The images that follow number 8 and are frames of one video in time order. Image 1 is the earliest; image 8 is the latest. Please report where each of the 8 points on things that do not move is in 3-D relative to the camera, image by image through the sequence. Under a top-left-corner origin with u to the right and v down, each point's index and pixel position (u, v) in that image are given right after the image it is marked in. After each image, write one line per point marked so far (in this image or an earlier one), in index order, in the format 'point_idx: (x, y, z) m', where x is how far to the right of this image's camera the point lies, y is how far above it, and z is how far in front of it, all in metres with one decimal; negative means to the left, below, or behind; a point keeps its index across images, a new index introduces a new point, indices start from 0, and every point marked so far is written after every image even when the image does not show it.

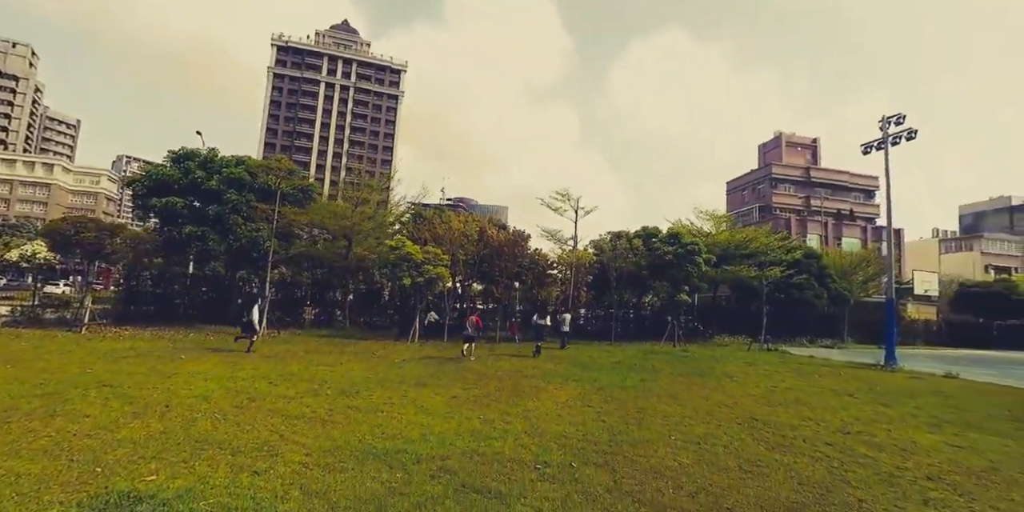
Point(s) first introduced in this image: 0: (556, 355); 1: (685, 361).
0: (+1.3, -3.0, +15.9) m
1: (+5.0, -3.2, +15.8) m
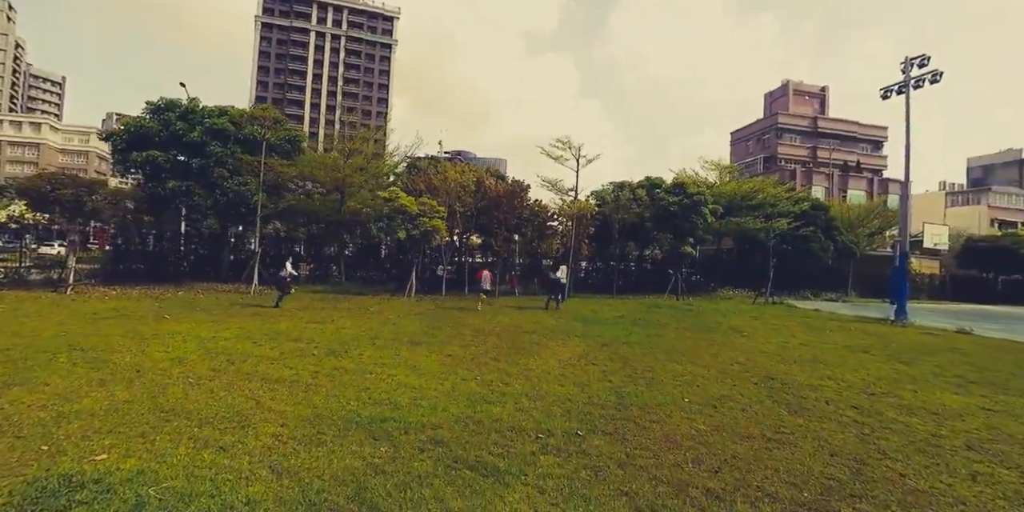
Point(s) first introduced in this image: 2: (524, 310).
0: (+1.3, -1.6, +15.5) m
1: (+5.0, -1.7, +15.5) m
2: (+0.3, -1.6, +15.3) m
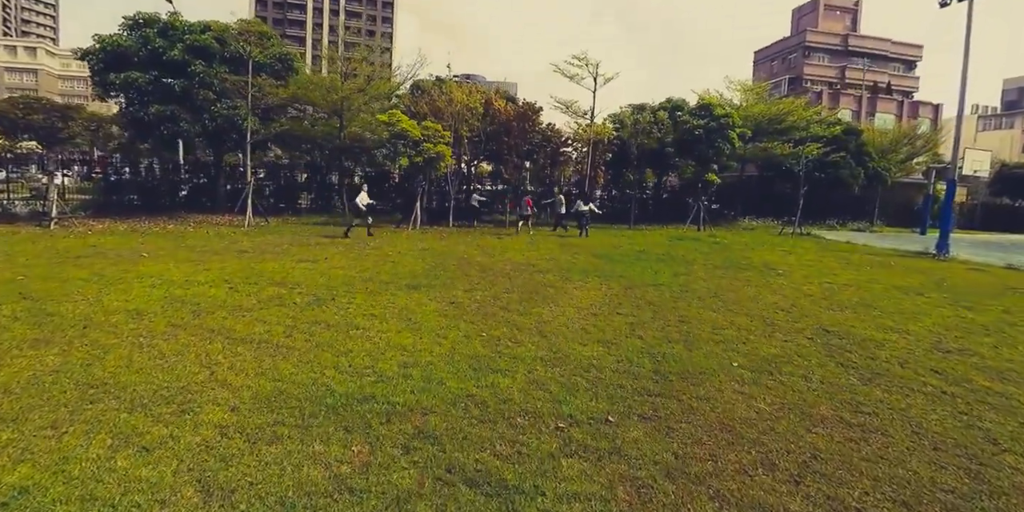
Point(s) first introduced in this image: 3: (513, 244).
0: (+1.6, +0.3, +14.4) m
1: (+5.3, +0.2, +14.3) m
2: (+0.6, +0.2, +14.3) m
3: (0.0, +0.3, +14.0) m
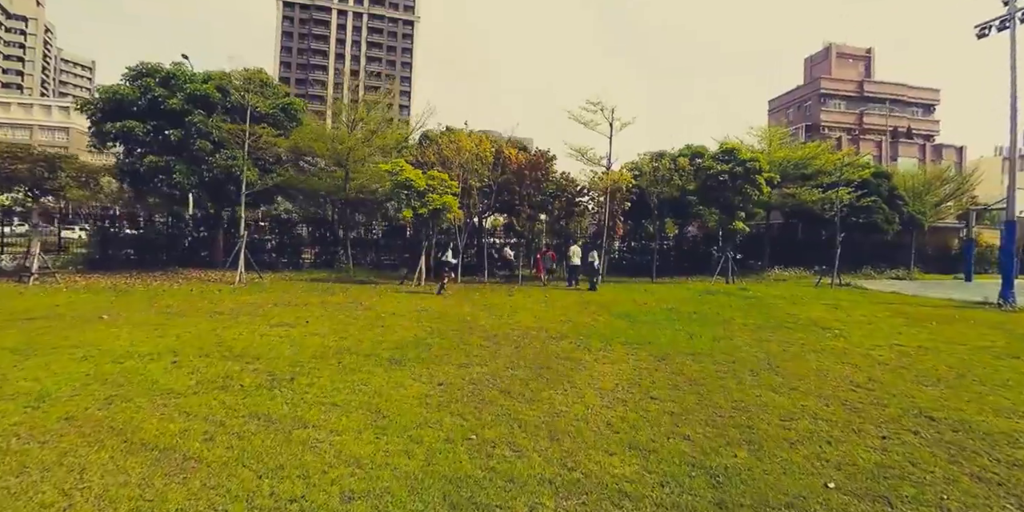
0: (+1.9, -1.1, +12.9) m
1: (+5.6, -1.2, +12.7) m
2: (+0.9, -1.2, +12.8) m
3: (+0.3, -1.1, +12.6) m
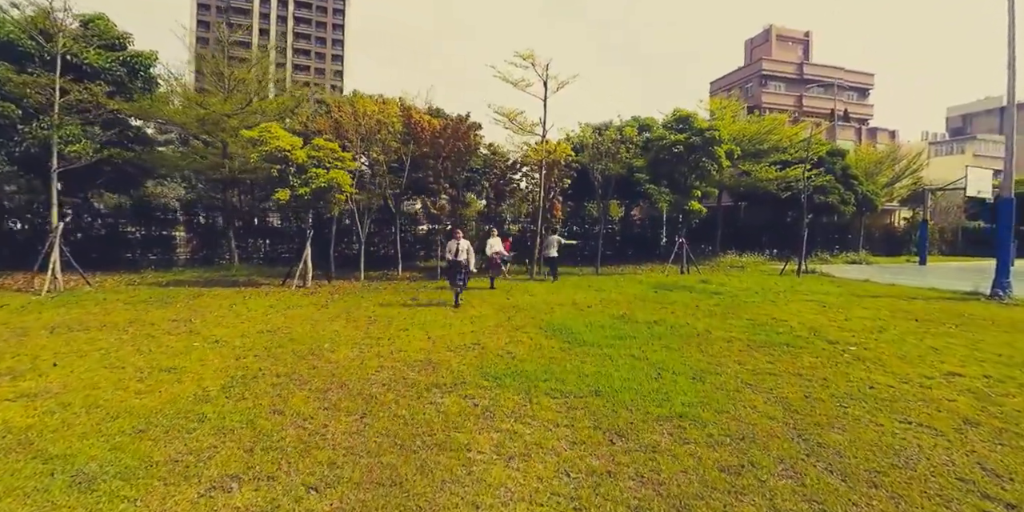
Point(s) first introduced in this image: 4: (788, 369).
0: (+0.1, -0.9, +9.8) m
1: (+3.8, -0.9, +9.9) m
2: (-0.9, -1.0, +9.6) m
3: (-1.5, -1.0, +9.3) m
4: (+3.0, -1.2, +5.7) m
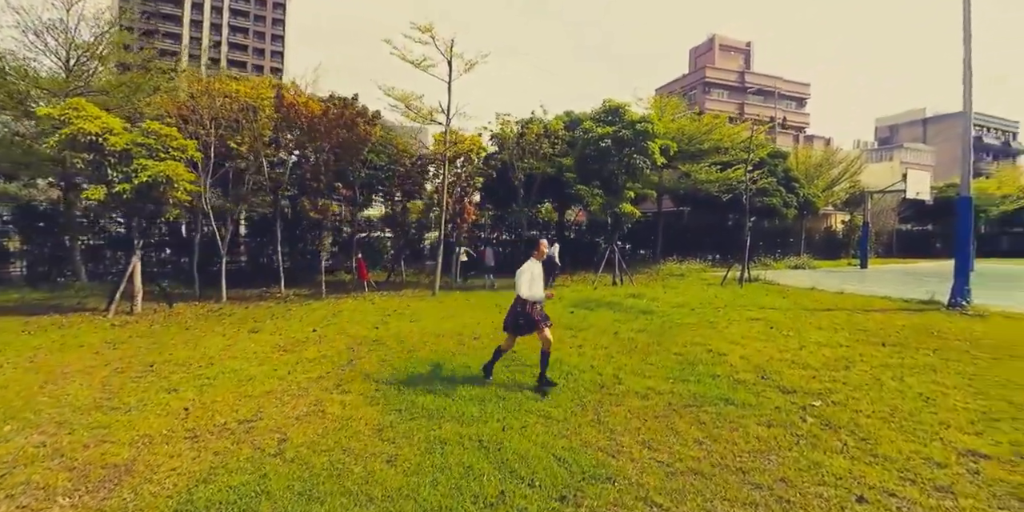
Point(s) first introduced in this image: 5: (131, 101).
0: (-1.9, -1.1, +7.2) m
1: (+1.8, -1.1, +7.7) m
2: (-2.8, -1.2, +6.9) m
3: (-3.4, -1.2, +6.6) m
4: (+1.4, -1.3, +3.4) m
5: (-10.0, +4.0, +14.0) m
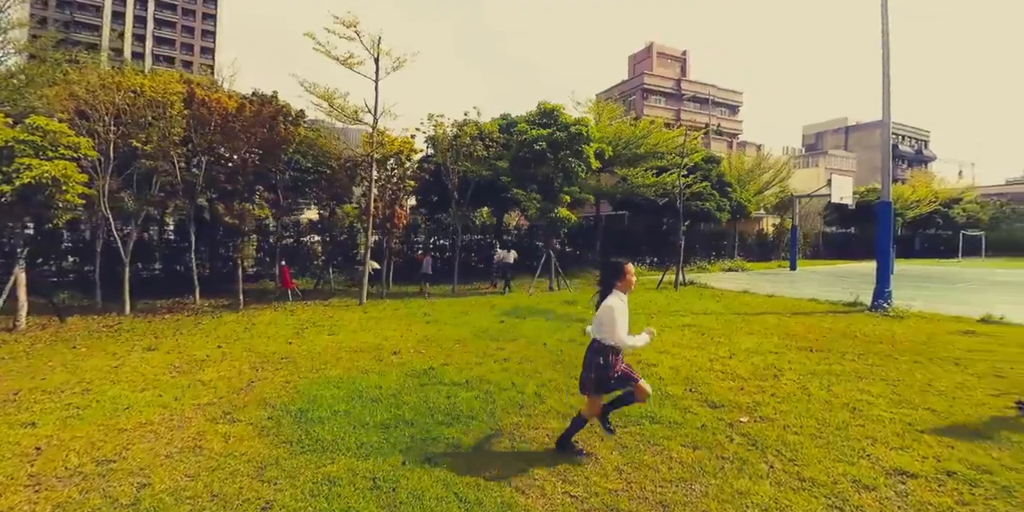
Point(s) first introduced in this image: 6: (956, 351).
0: (-2.9, -1.2, +6.5) m
1: (+0.8, -1.2, +7.3) m
2: (-3.7, -1.3, +6.1) m
3: (-4.3, -1.3, +5.7) m
4: (+0.8, -1.4, +3.0) m
5: (-11.6, +3.8, +12.5) m
6: (+6.2, -1.3, +7.0) m
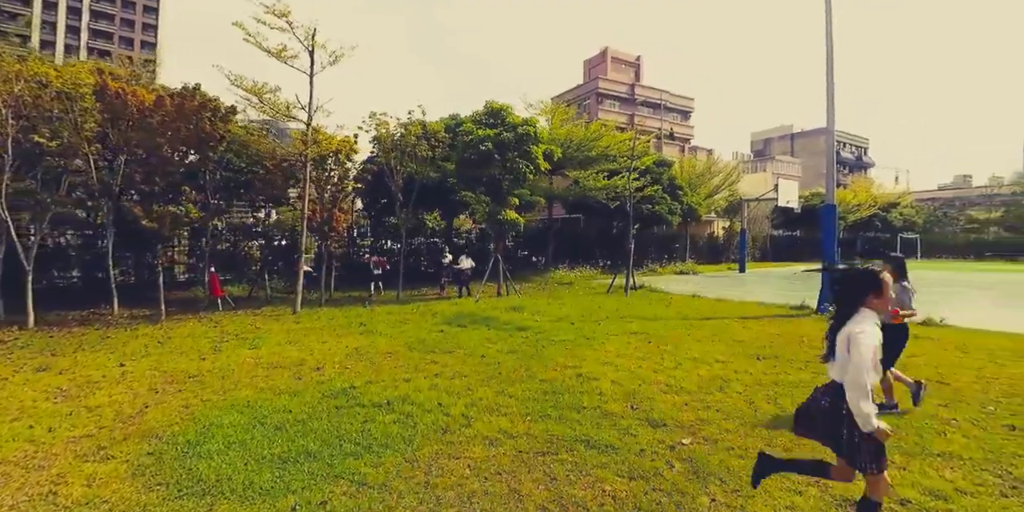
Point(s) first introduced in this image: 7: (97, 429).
0: (-3.6, -1.3, +5.7) m
1: (-0.1, -1.3, +6.8) m
2: (-4.5, -1.4, +5.3) m
3: (-5.0, -1.4, +4.8) m
4: (+0.2, -1.4, +2.5) m
5: (-12.8, +3.6, +11.1) m
6: (+5.3, -1.4, +6.9) m
7: (-3.6, -1.4, +4.6) m
